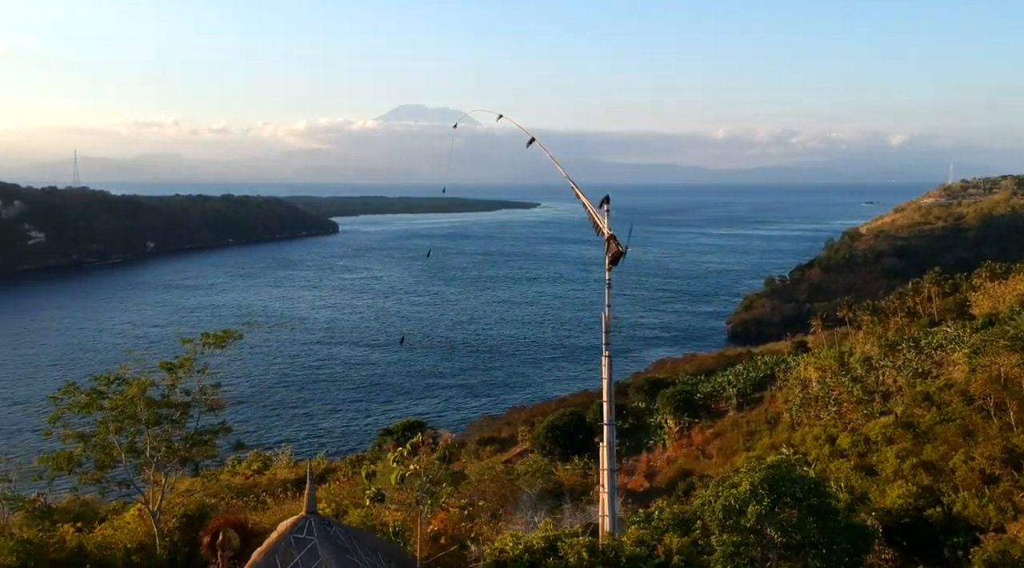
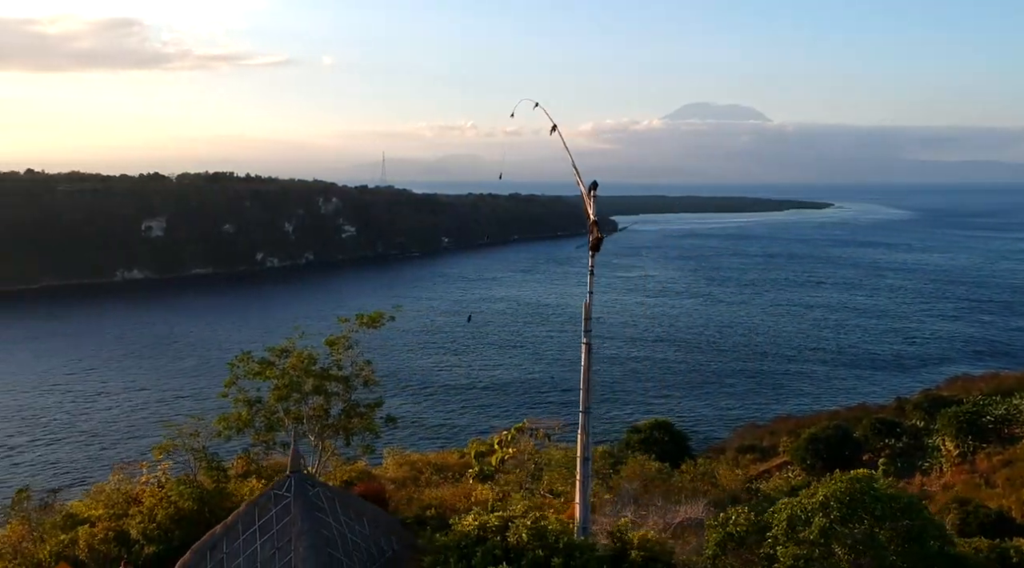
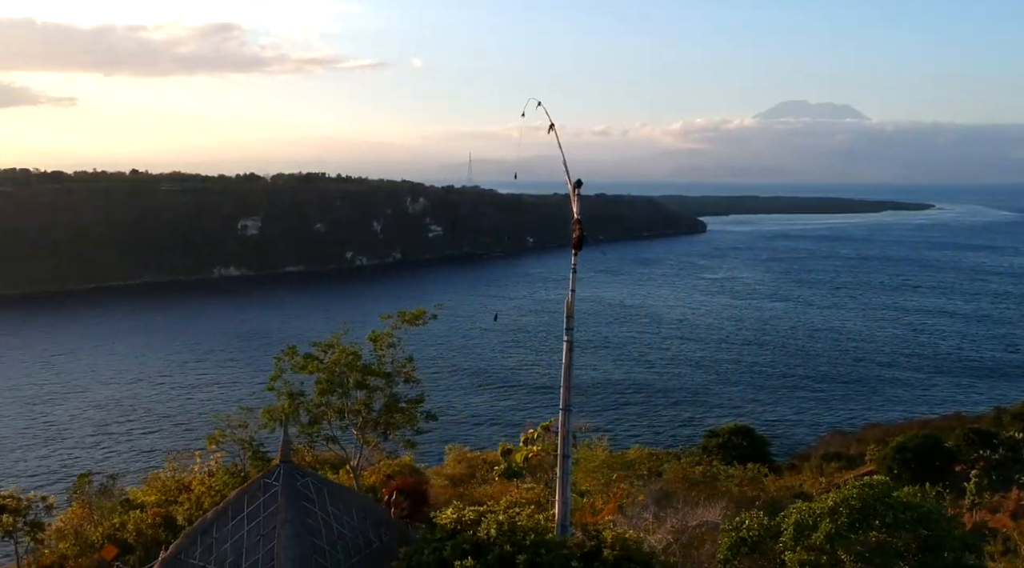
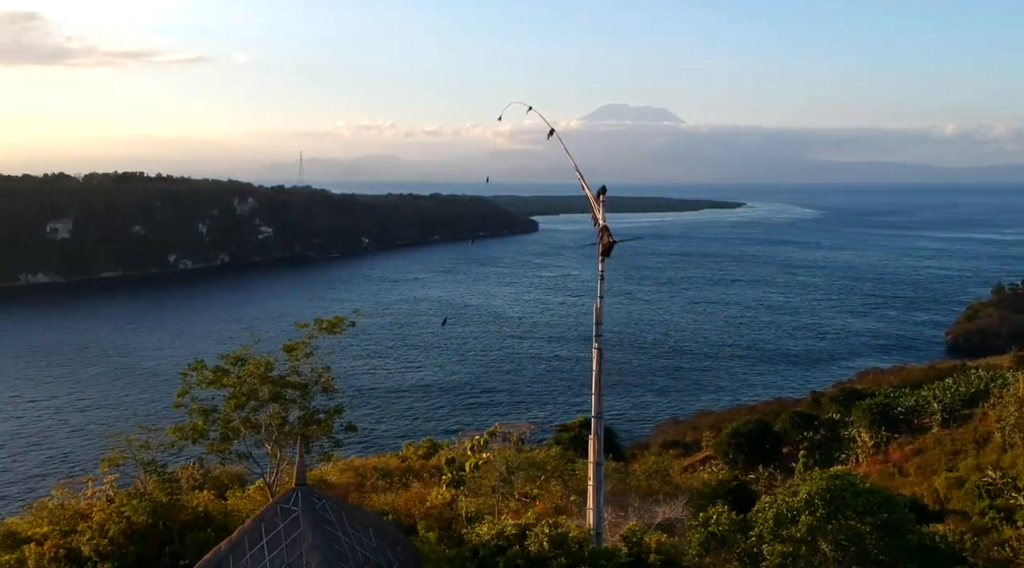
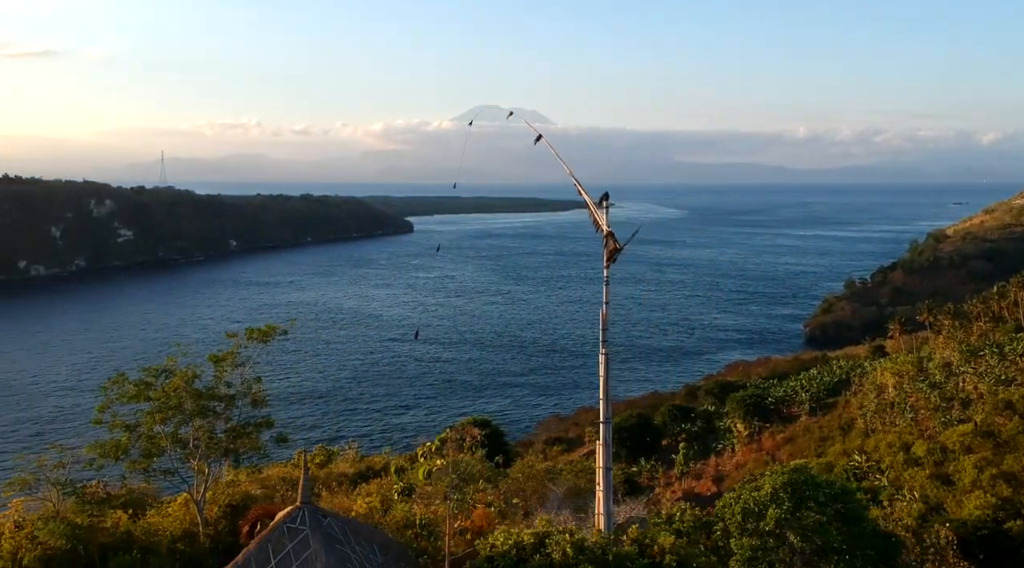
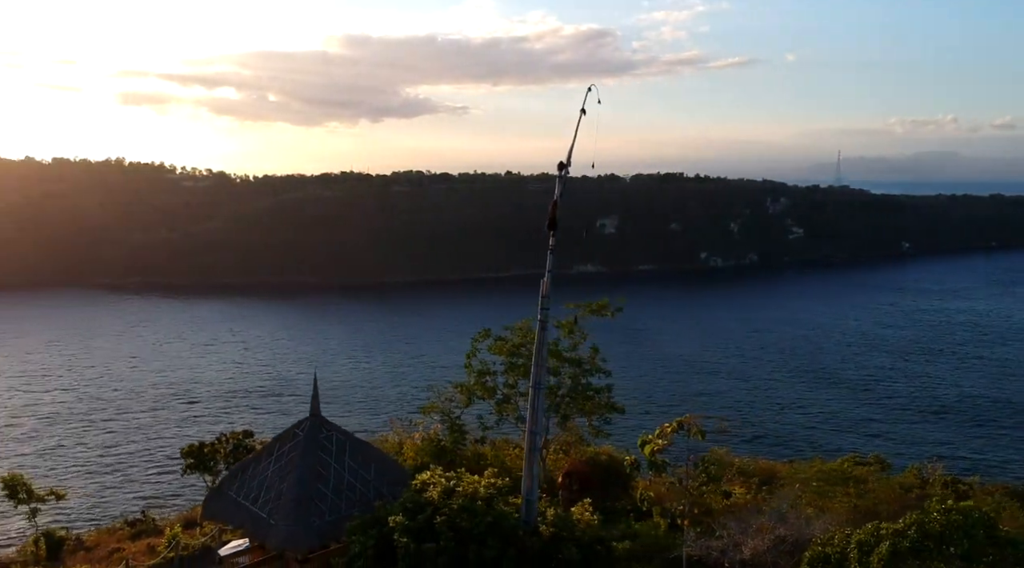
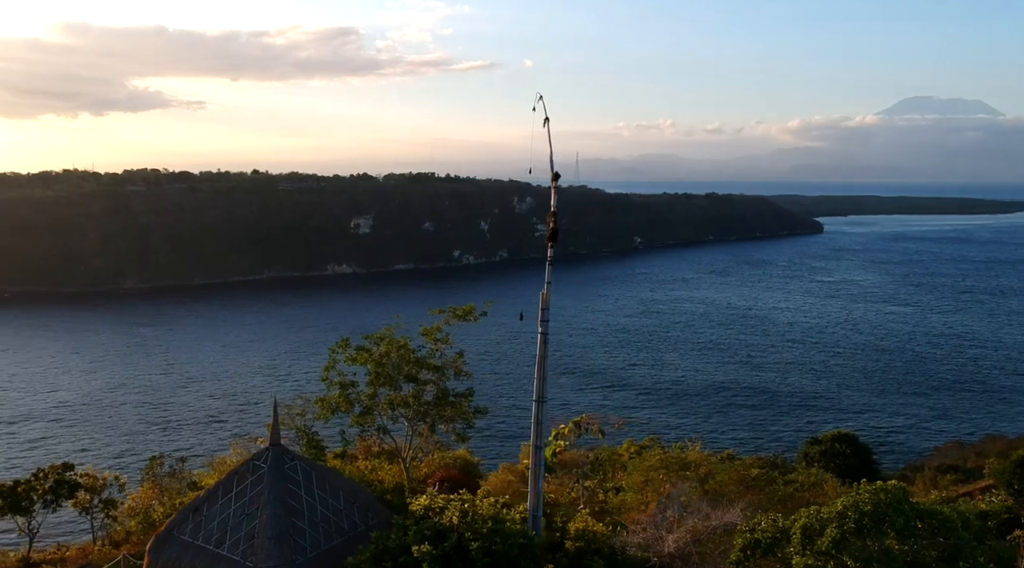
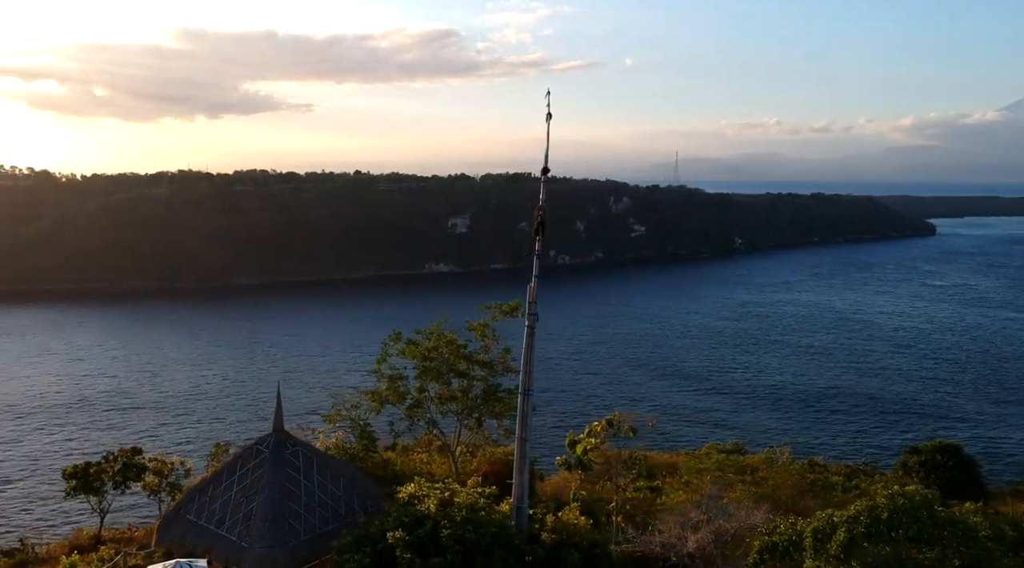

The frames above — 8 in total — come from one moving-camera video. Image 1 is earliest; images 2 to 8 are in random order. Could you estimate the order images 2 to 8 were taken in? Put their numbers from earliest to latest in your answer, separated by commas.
5, 4, 2, 3, 7, 8, 6
